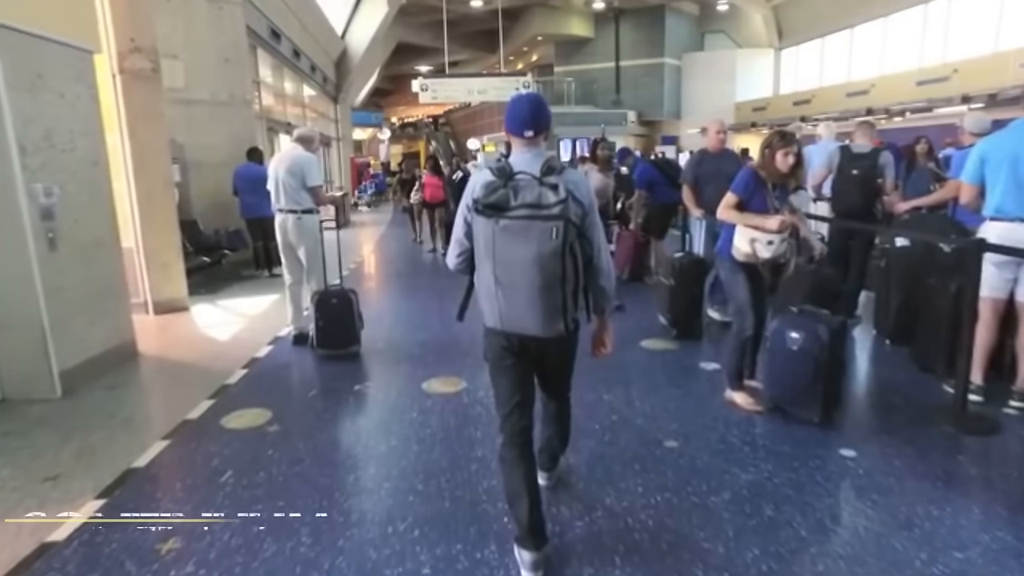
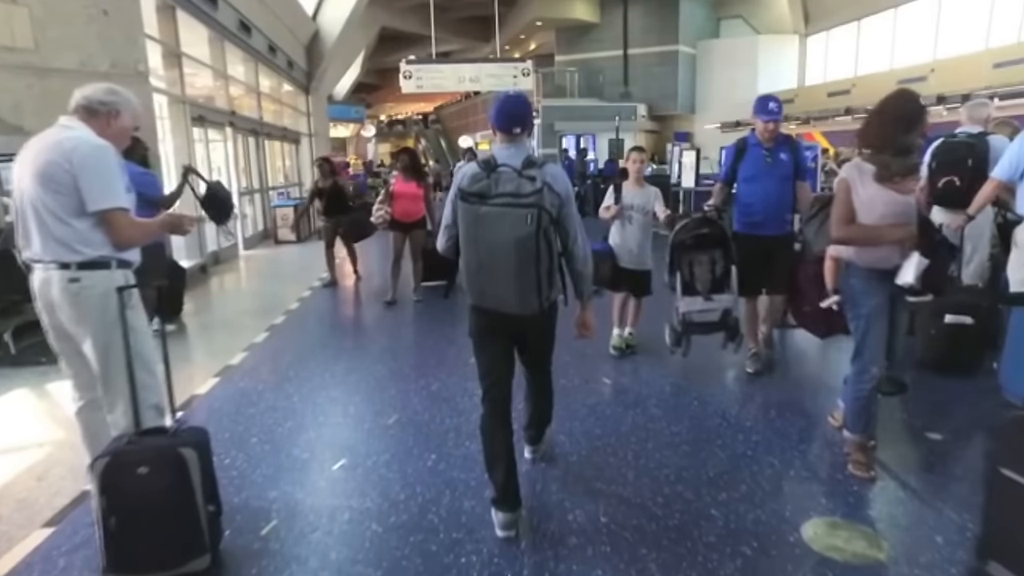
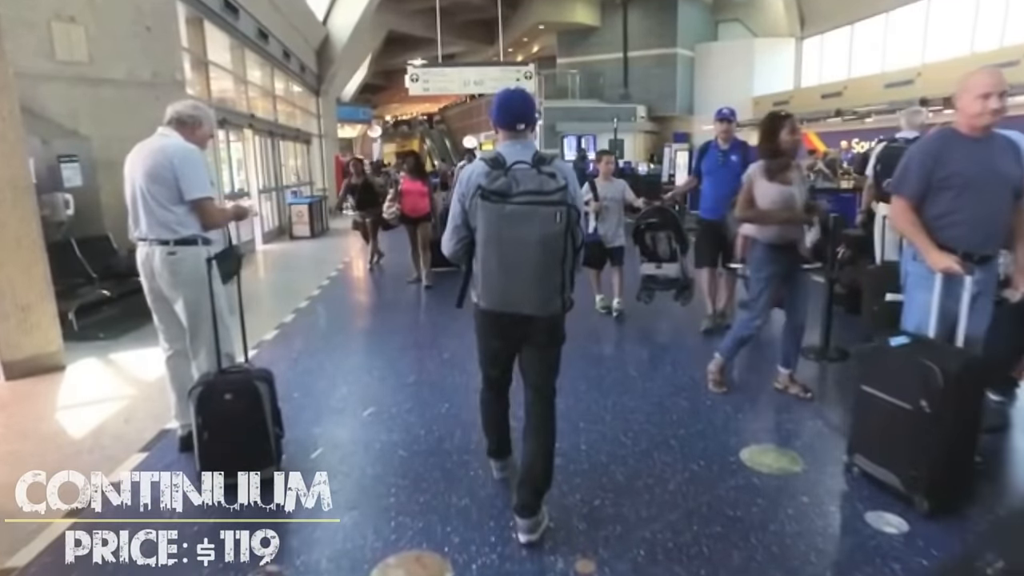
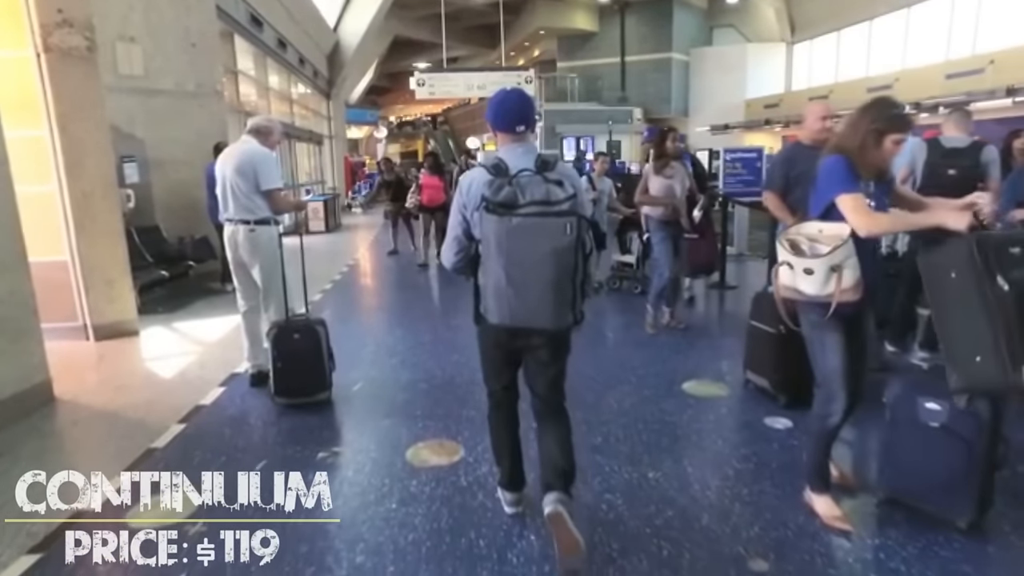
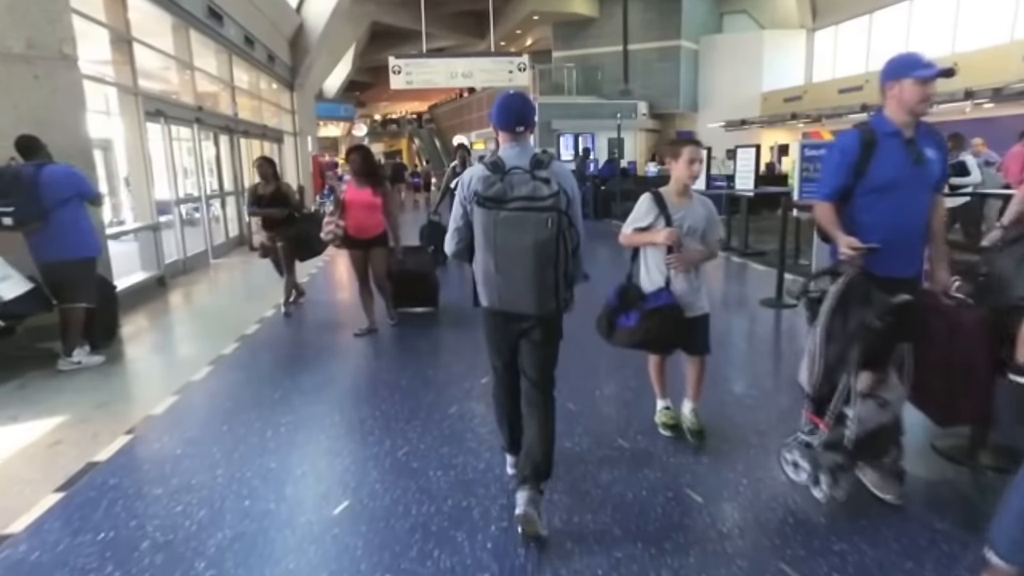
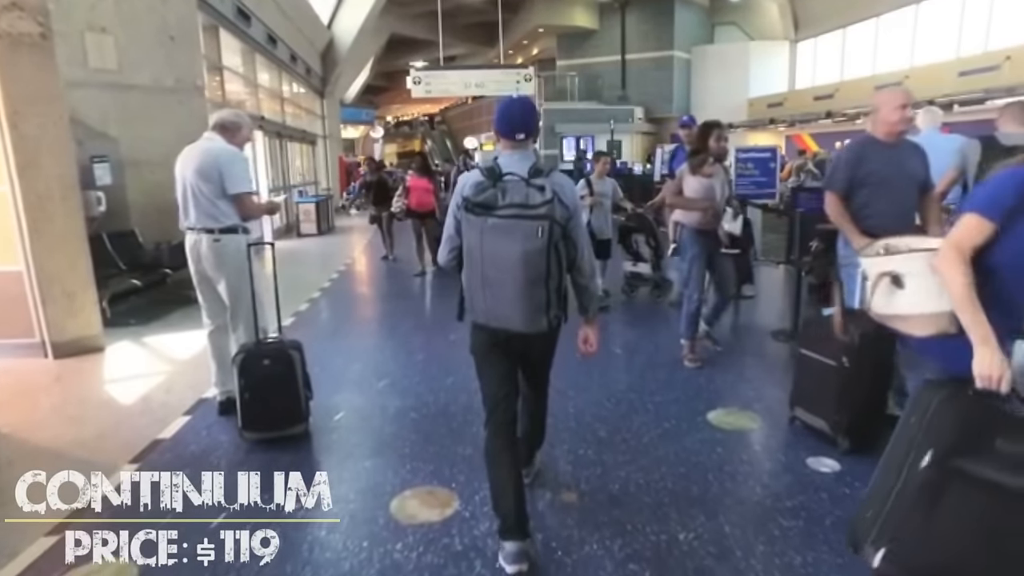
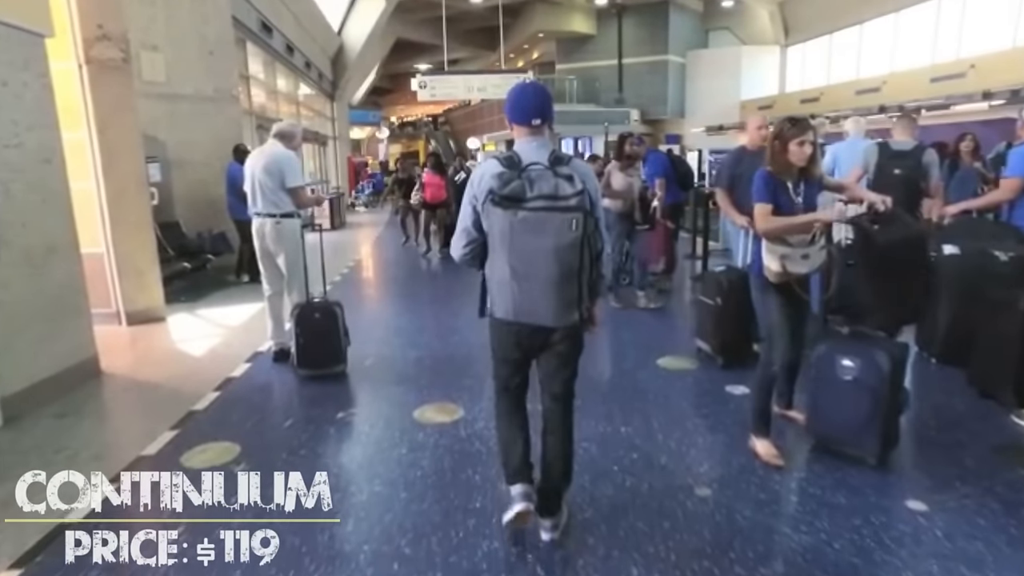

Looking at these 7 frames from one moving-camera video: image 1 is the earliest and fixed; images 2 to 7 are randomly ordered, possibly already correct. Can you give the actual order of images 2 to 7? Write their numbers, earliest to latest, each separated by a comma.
7, 4, 6, 3, 2, 5
